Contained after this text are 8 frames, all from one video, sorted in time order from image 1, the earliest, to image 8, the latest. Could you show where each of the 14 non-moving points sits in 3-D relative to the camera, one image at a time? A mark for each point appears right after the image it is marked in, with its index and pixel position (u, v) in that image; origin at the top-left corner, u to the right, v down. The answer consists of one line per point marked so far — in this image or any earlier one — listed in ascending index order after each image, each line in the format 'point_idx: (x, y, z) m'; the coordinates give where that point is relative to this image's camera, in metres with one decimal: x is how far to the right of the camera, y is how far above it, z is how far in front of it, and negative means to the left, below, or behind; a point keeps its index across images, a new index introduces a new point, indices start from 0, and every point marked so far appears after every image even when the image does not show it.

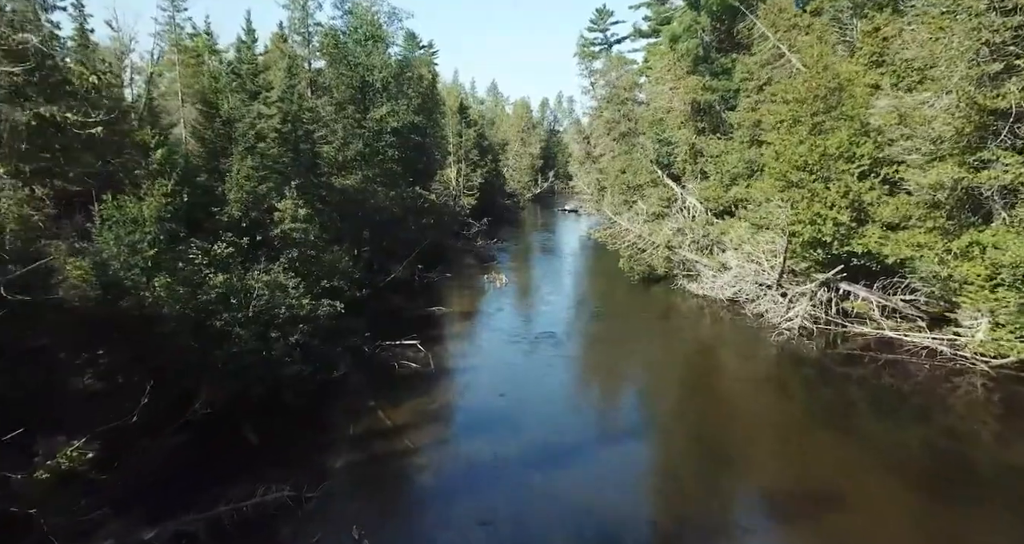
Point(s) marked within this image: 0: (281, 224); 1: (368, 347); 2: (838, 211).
0: (-6.3, +1.3, +16.8) m
1: (-4.4, -2.4, +18.9) m
2: (+10.4, +2.0, +19.8) m
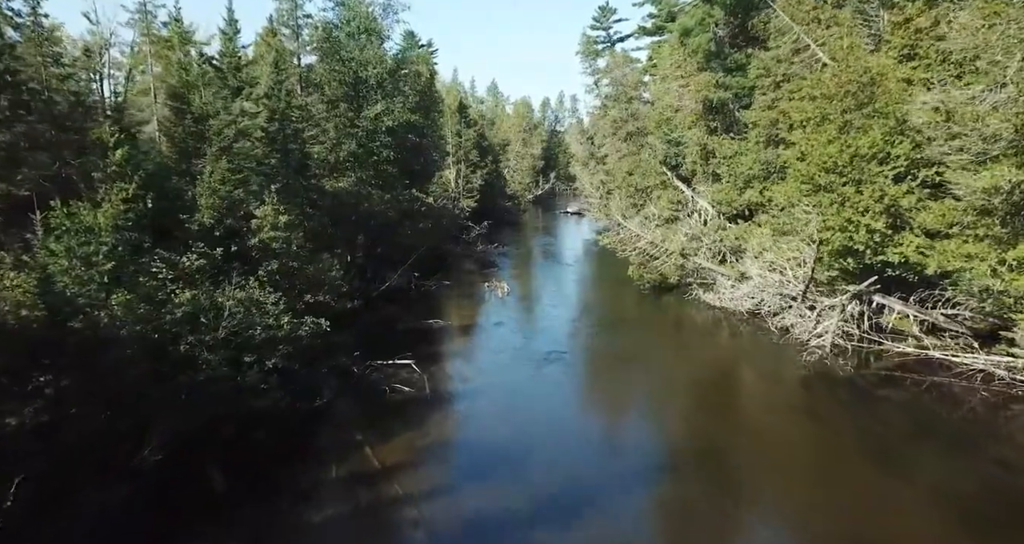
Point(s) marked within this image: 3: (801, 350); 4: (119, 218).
0: (-6.2, +0.9, +15.1) m
1: (-4.3, -2.7, +17.2) m
2: (+10.5, +1.6, +18.1) m
3: (+9.2, -2.6, +19.6) m
4: (-8.2, +1.1, +12.9) m
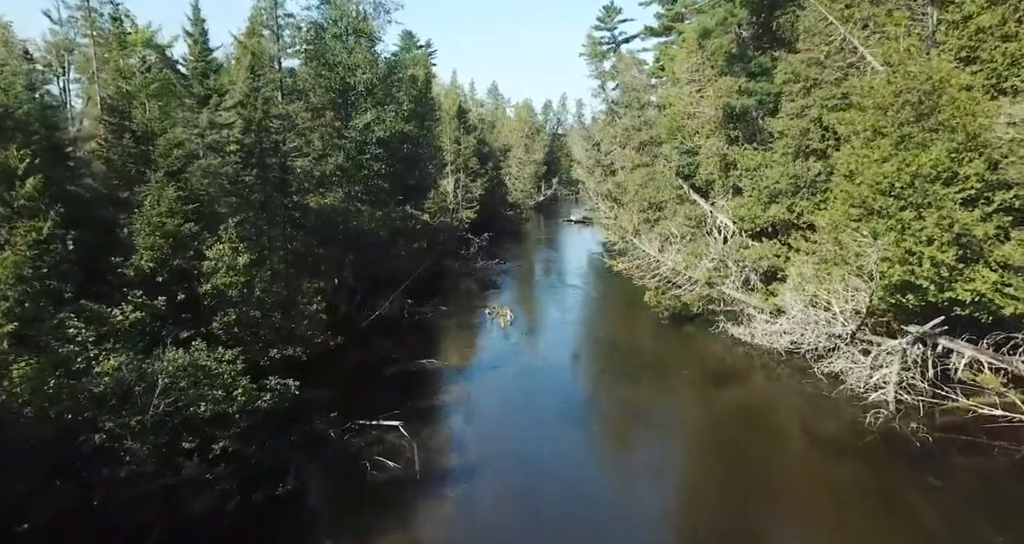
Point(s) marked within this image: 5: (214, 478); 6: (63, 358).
0: (-6.0, -0.1, +12.5) m
1: (-4.1, -3.7, +14.5) m
2: (+10.7, +0.6, +15.5) m
3: (+9.4, -3.6, +16.9) m
4: (-8.0, +0.1, +10.3) m
5: (-5.3, -3.6, +11.1) m
6: (-7.1, -1.4, +9.8) m
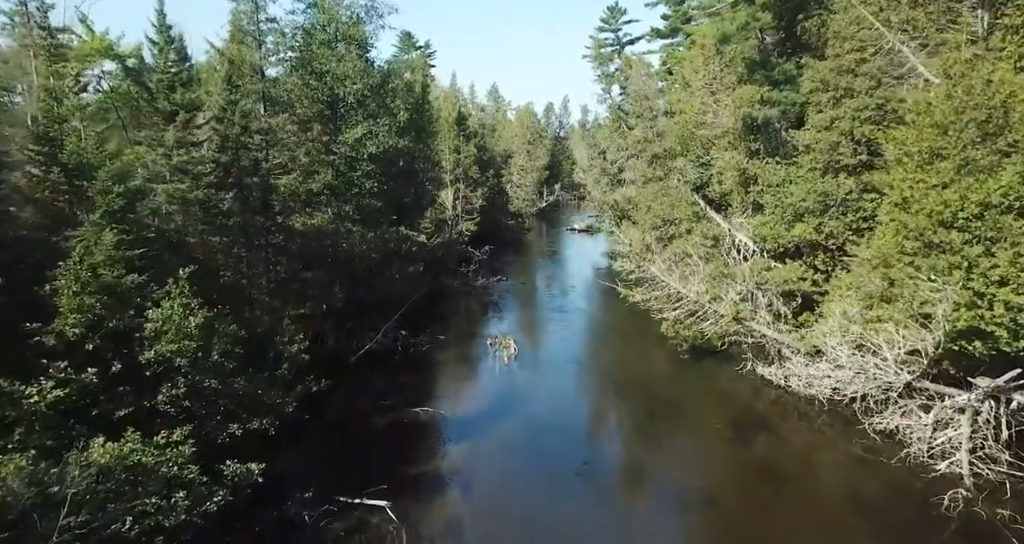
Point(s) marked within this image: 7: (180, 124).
0: (-5.9, -1.1, +10.3) m
1: (-4.0, -4.8, +12.4) m
2: (+10.8, -0.4, +13.3) m
3: (+9.5, -4.7, +14.7) m
4: (-7.9, -0.9, +8.1) m
5: (-5.2, -4.7, +9.0) m
6: (-7.0, -2.4, +7.7) m
7: (-10.2, +4.5, +18.9) m
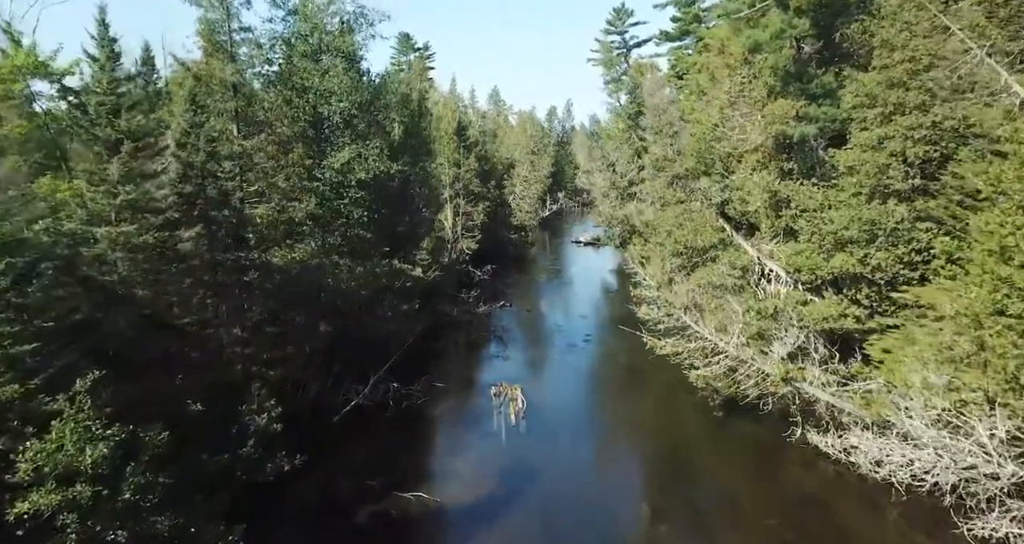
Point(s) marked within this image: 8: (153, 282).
0: (-5.7, -2.5, +7.5) m
1: (-3.7, -6.1, +9.5) m
2: (+11.0, -1.7, +10.5) m
3: (+9.8, -6.0, +11.9) m
4: (-7.7, -2.3, +5.3) m
5: (-4.9, -6.0, +6.1) m
6: (-6.8, -3.7, +4.9) m
7: (-9.9, +3.1, +16.2) m
8: (-9.0, -0.3, +15.6) m
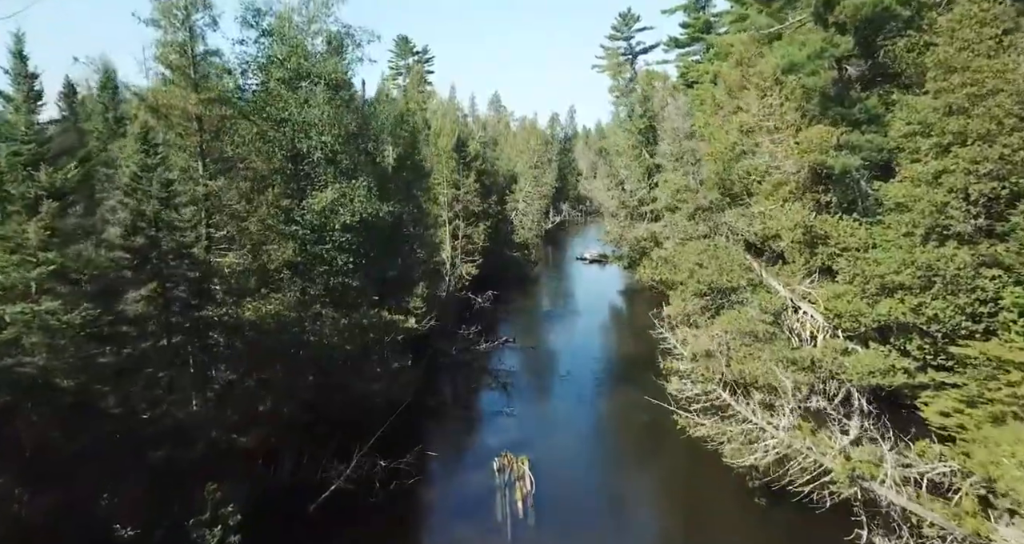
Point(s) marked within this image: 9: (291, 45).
0: (-5.5, -4.1, +4.9) m
1: (-3.6, -7.7, +6.8) m
2: (+11.2, -3.3, +7.8) m
3: (+9.9, -7.6, +9.2) m
4: (-7.5, -3.9, +2.6) m
5: (-4.8, -7.6, +3.4) m
6: (-6.6, -5.3, +2.2) m
7: (-9.8, +1.5, +13.5) m
8: (-8.9, -2.0, +13.0) m
9: (-6.9, +7.1, +19.4) m
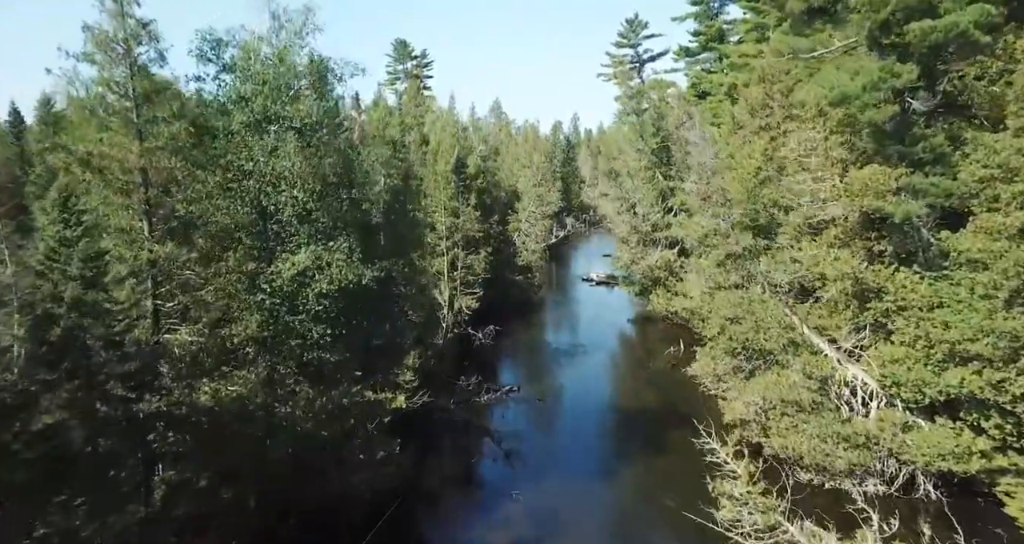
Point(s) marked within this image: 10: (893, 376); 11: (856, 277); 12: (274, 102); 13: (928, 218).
0: (-5.3, -6.0, +1.9) m
1: (-3.4, -9.6, +3.8) m
2: (+11.4, -5.1, +4.8) m
3: (+10.2, -9.4, +6.1) m
4: (-7.3, -5.8, -0.4) m
5: (-4.6, -9.5, +0.4) m
6: (-6.4, -7.2, -0.8) m
7: (-9.6, -0.5, +10.6) m
8: (-8.7, -3.9, +10.0) m
9: (-6.8, +5.1, +16.4) m
10: (+11.2, -3.3, +17.7) m
11: (+10.8, -0.3, +19.1) m
12: (-6.4, +4.7, +16.8) m
13: (+12.4, +1.6, +18.6) m
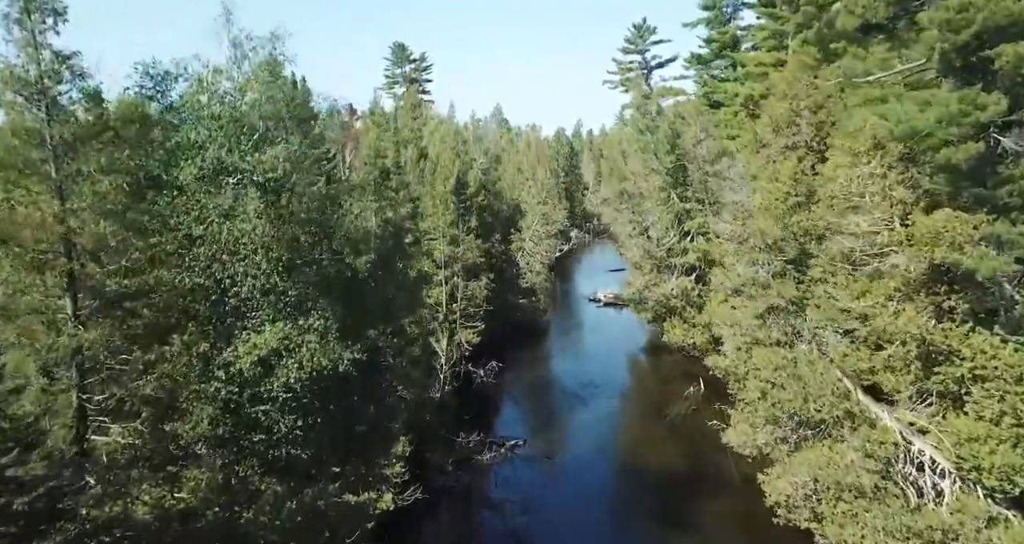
0: (-5.1, -7.7, -1.1) m
1: (-3.1, -11.3, +0.9) m
2: (+11.6, -6.7, +1.8) m
3: (+10.4, -11.0, +3.2) m
4: (-7.1, -7.5, -3.3) m
5: (-4.3, -11.2, -2.5) m
6: (-6.2, -8.9, -3.7) m
7: (-9.4, -2.3, +7.7) m
8: (-8.5, -5.7, +7.1) m
9: (-6.6, +3.4, +13.6) m
10: (+11.4, -4.9, +14.8) m
11: (+11.0, -1.9, +16.2) m
12: (-6.2, +3.0, +13.9) m
13: (+12.7, 0.0, +15.7) m
